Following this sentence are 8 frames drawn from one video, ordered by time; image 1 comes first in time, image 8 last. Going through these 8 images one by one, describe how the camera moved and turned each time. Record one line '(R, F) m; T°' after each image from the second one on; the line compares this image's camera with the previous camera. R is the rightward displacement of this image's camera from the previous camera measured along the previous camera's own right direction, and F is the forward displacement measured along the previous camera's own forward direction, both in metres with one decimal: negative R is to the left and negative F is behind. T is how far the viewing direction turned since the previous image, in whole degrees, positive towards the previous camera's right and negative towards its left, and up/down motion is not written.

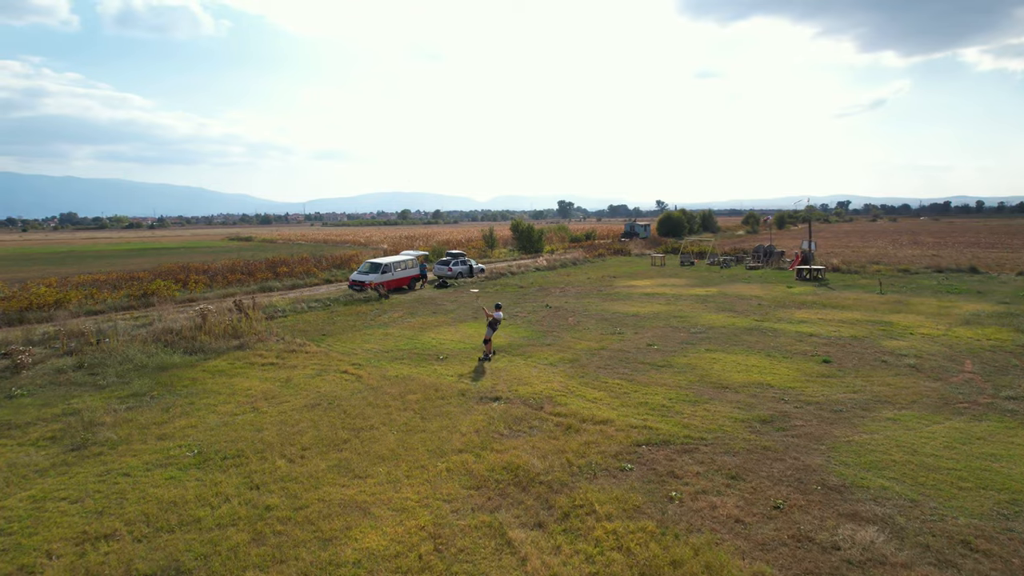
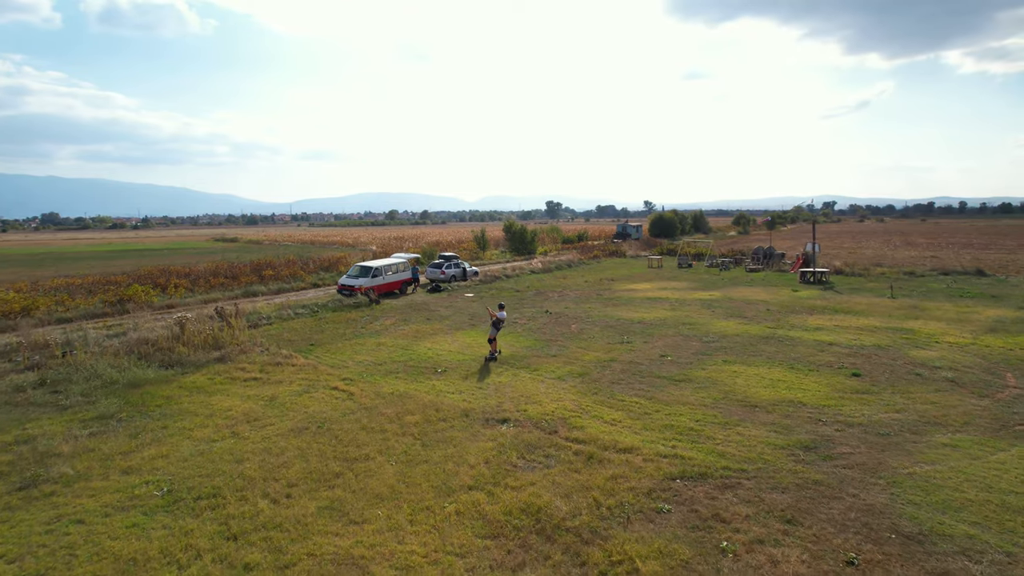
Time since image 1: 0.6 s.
(-0.4, +1.0) m; +1°
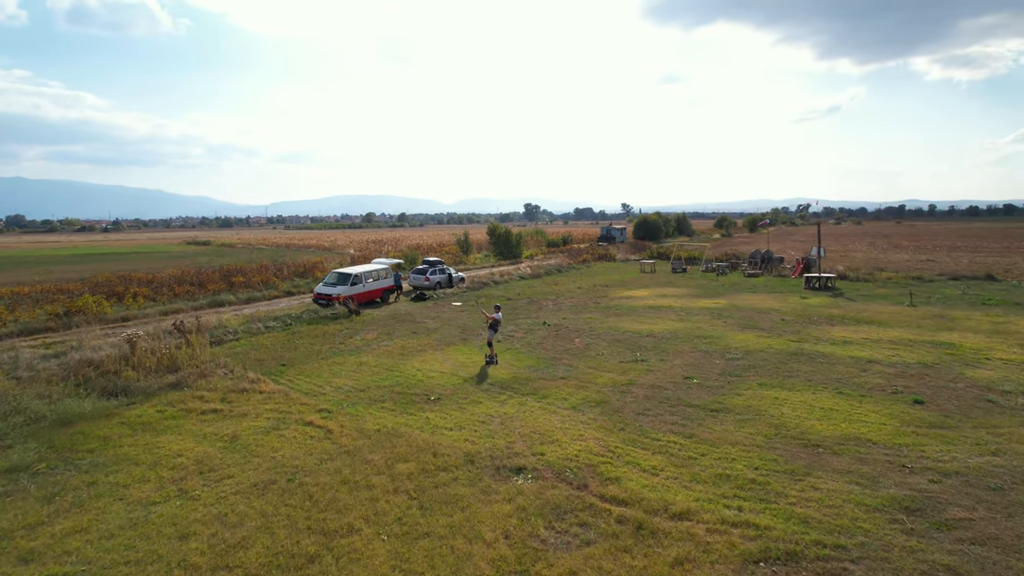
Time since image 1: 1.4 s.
(-0.6, +1.8) m; +2°
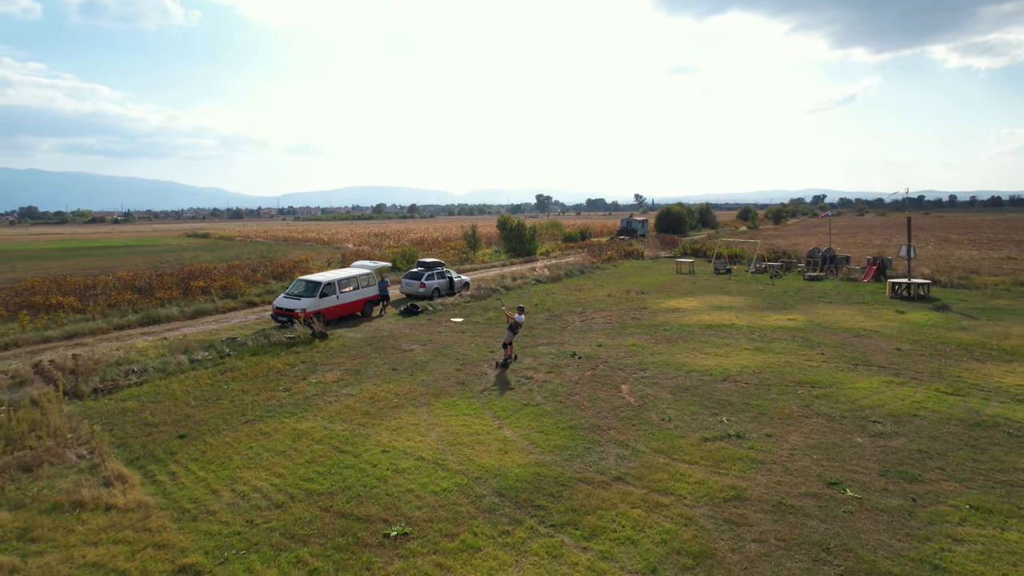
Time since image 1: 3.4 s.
(-0.2, +5.1) m; -1°
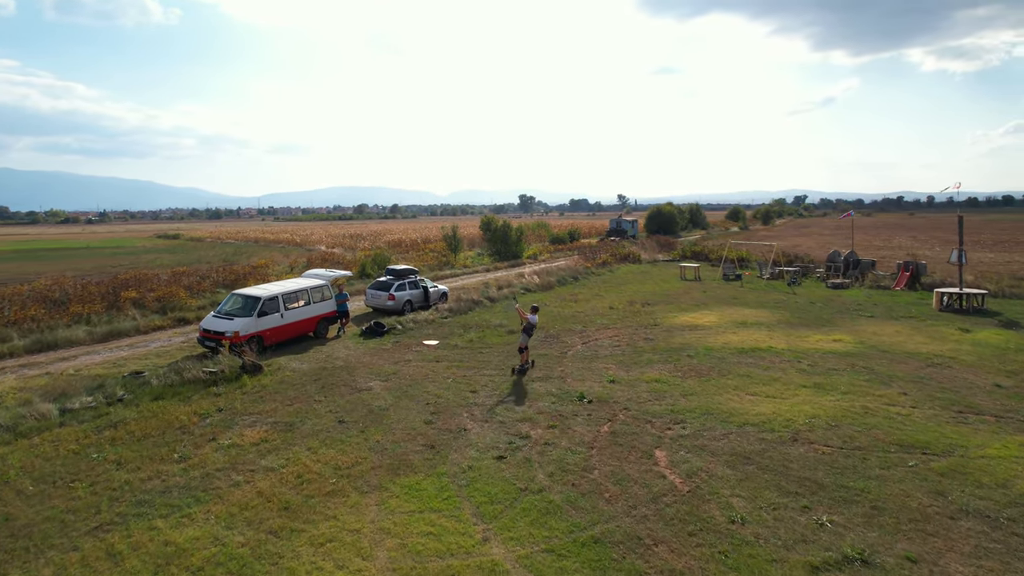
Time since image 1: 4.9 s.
(-0.1, +3.4) m; +2°
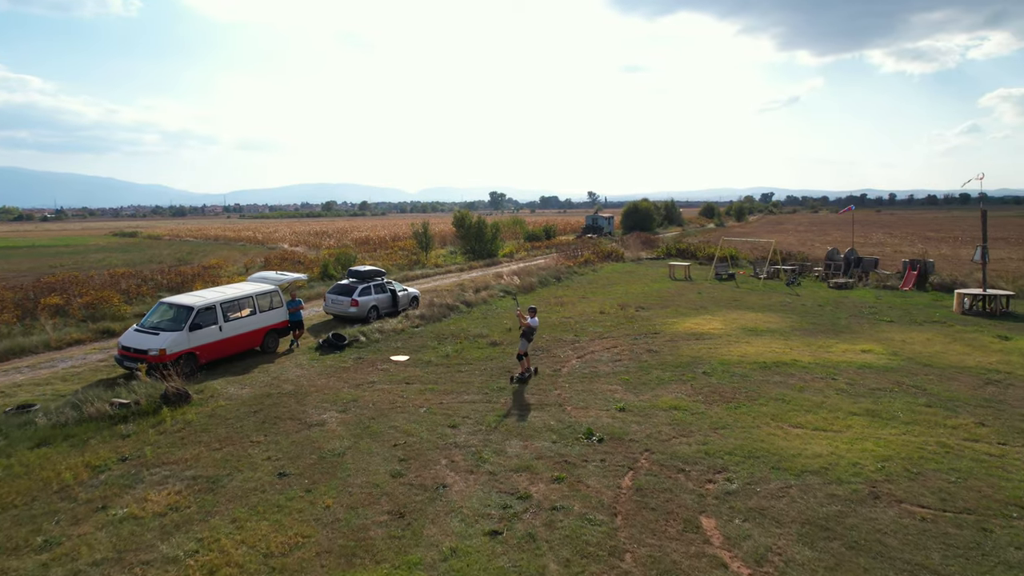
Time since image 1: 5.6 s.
(-0.3, +2.3) m; +3°
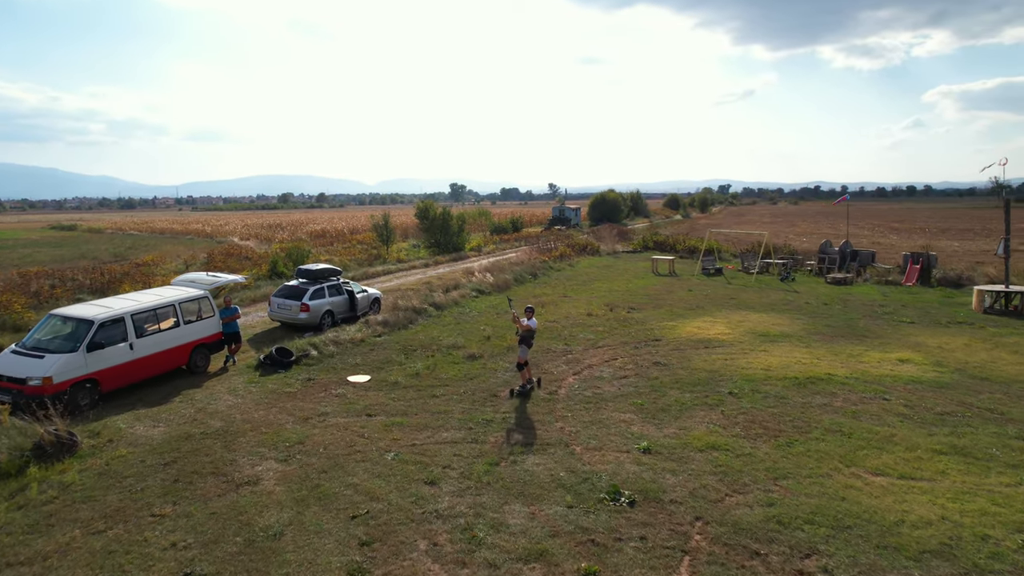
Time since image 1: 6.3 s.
(-0.5, +2.3) m; +4°
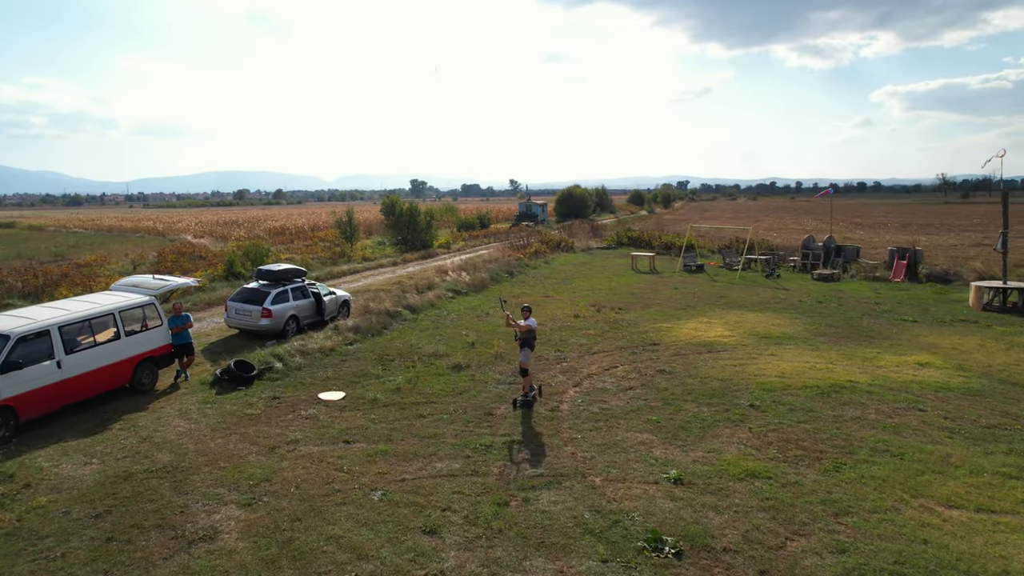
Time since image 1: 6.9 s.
(-0.6, +1.2) m; +4°
